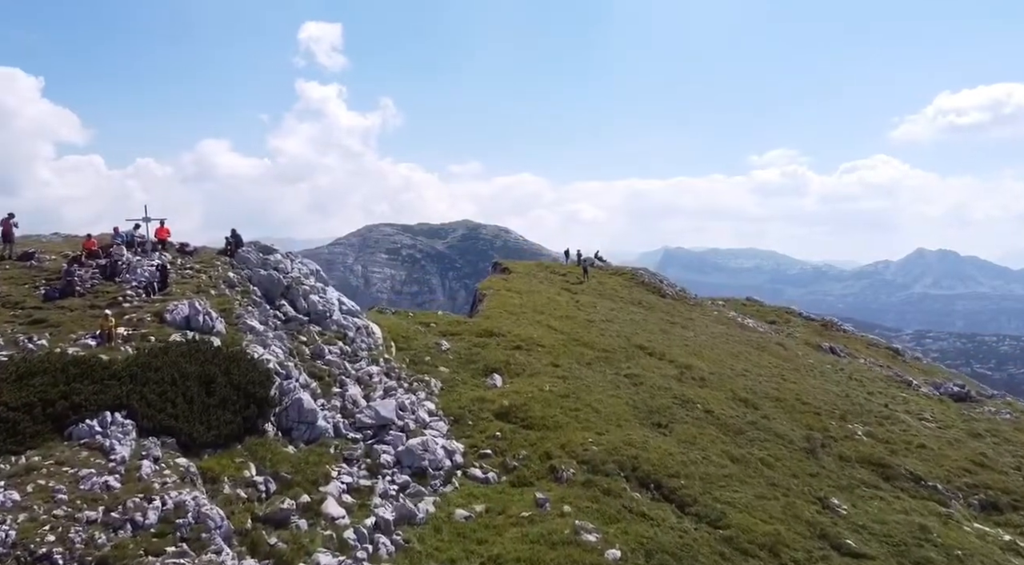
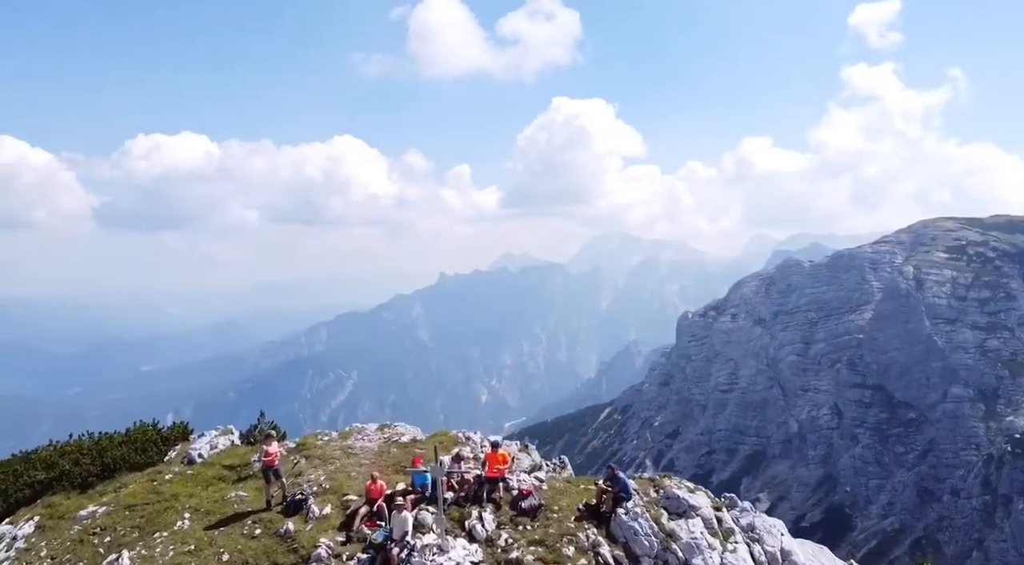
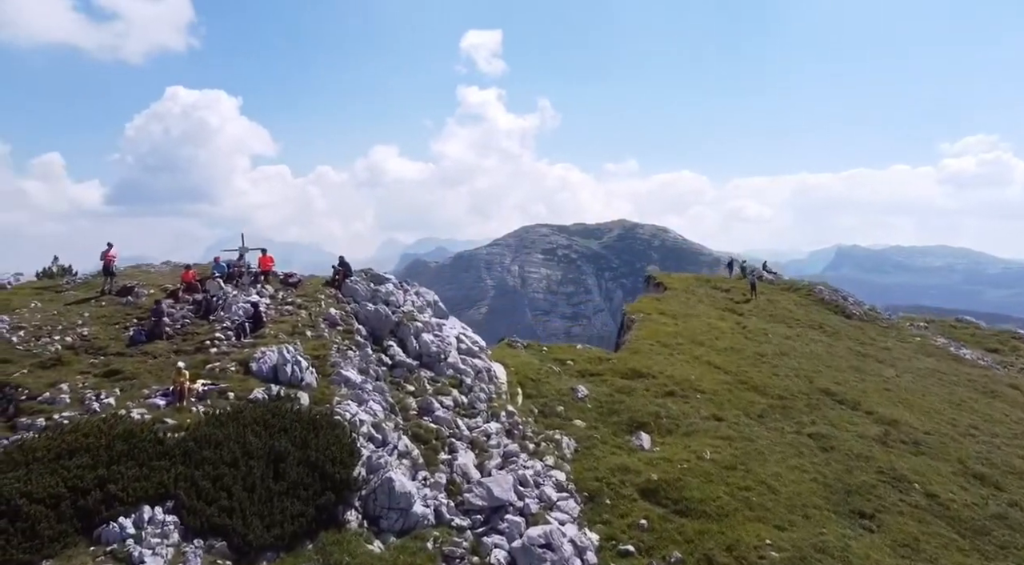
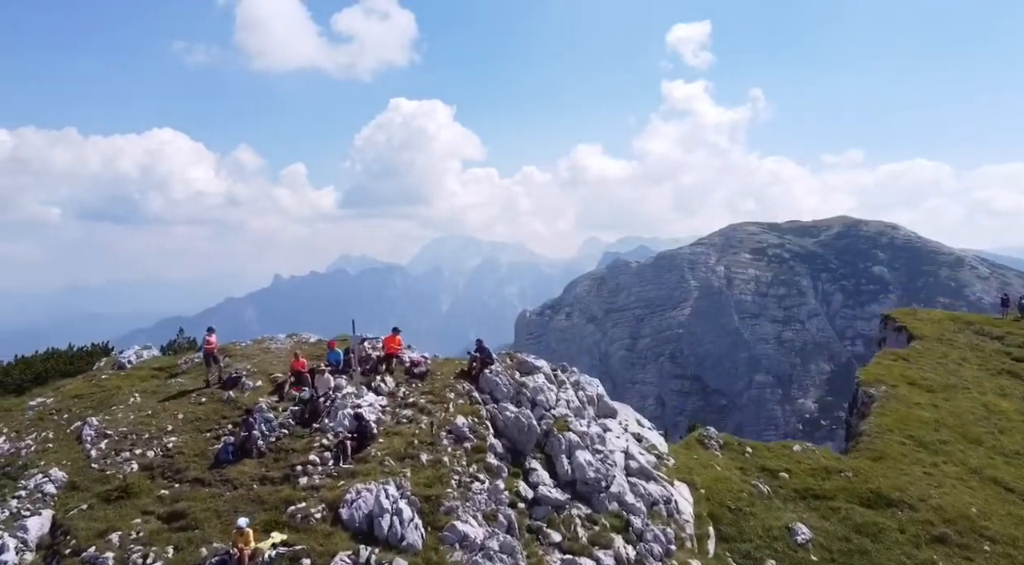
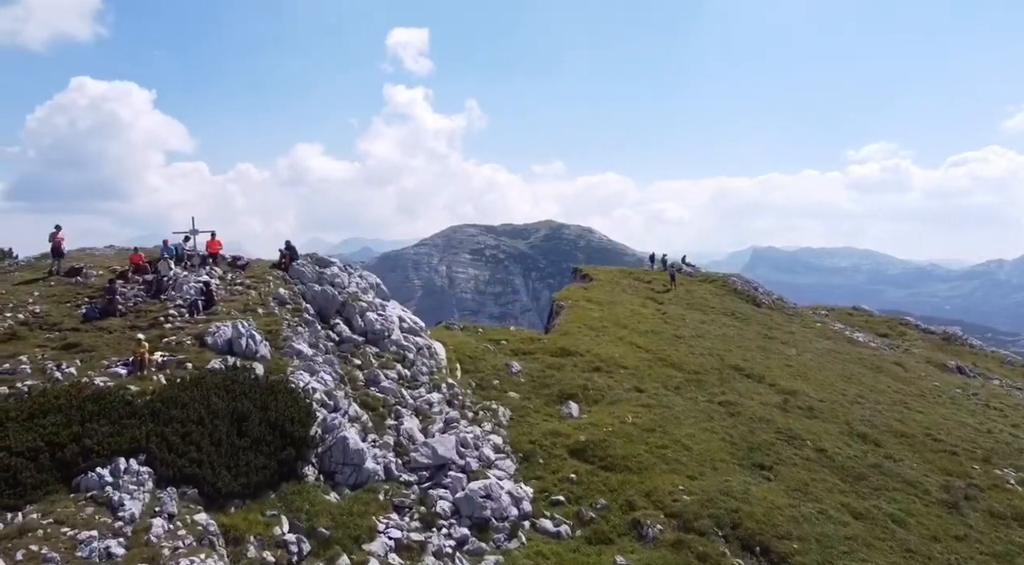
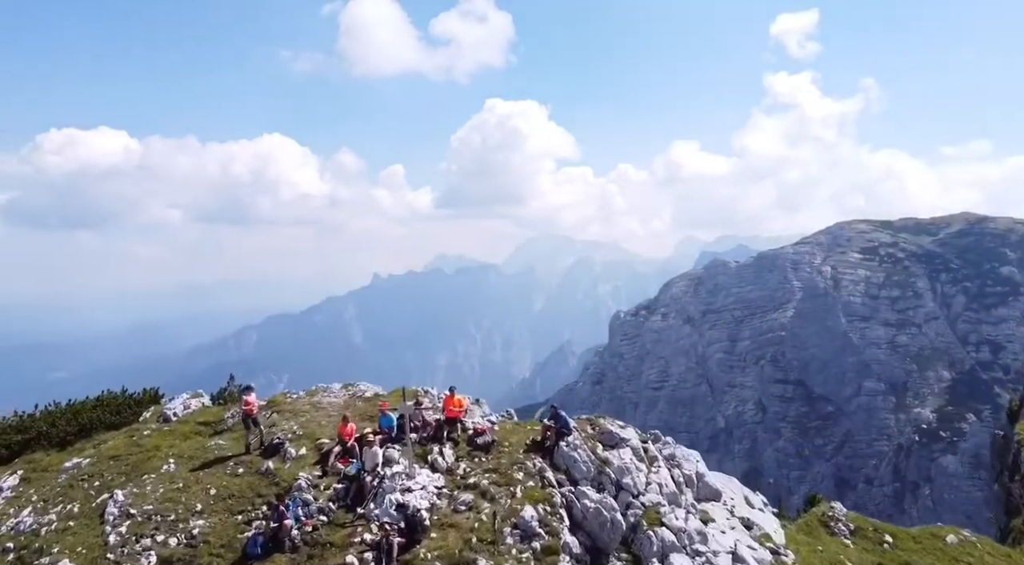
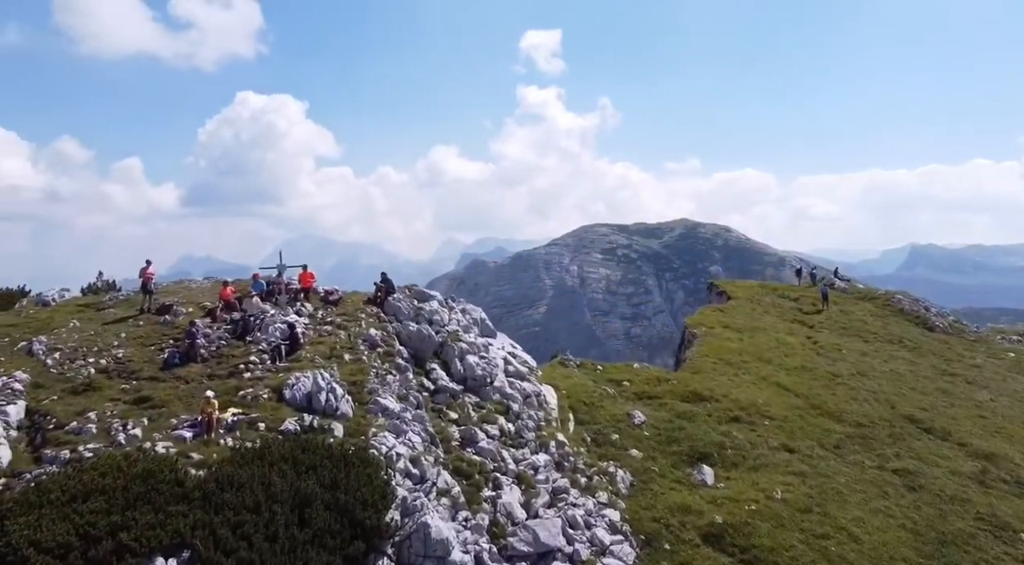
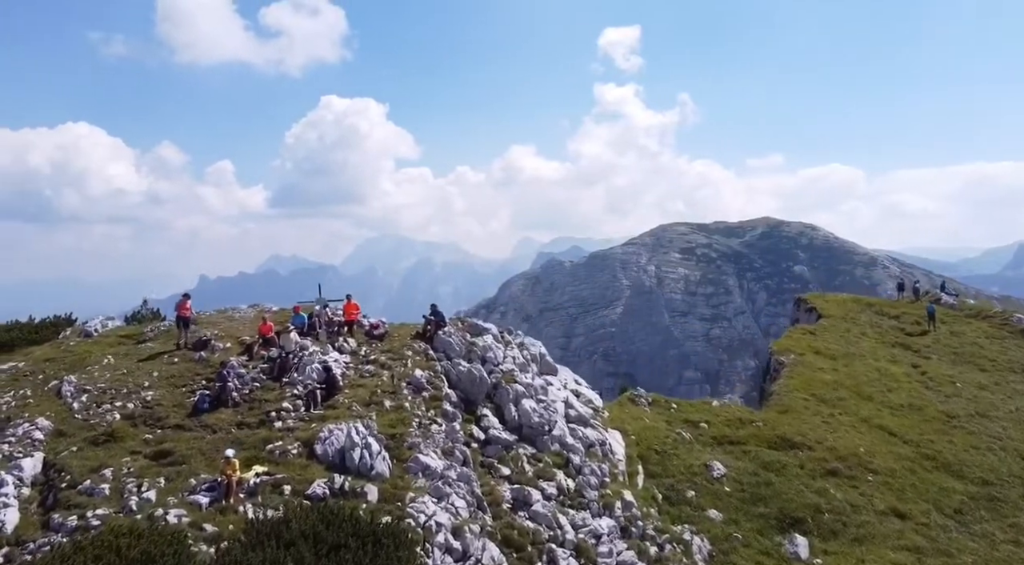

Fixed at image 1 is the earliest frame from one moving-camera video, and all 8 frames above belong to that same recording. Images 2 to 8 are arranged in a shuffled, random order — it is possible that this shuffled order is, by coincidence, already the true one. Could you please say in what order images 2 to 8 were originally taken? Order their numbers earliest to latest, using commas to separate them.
5, 3, 7, 8, 4, 6, 2
